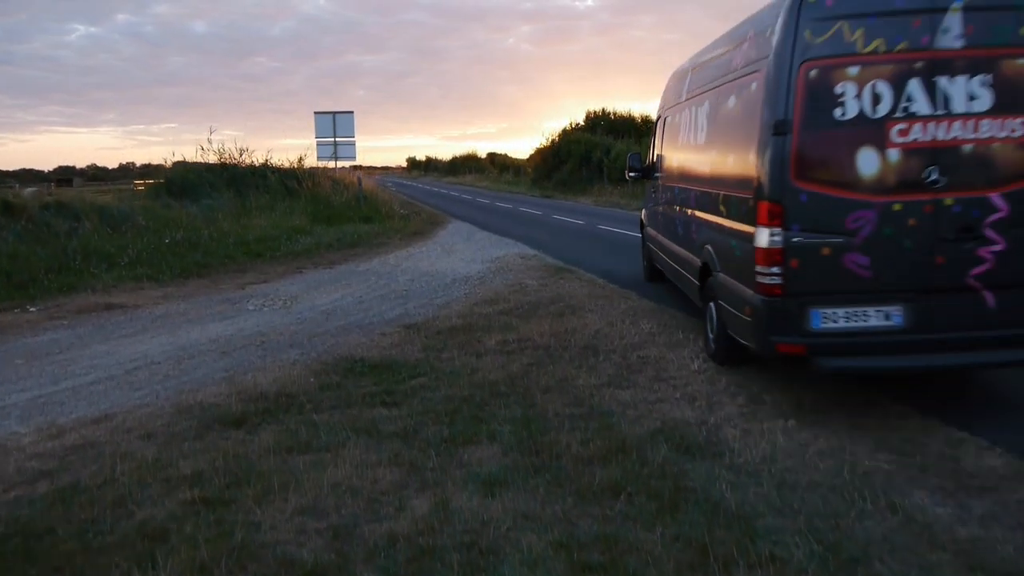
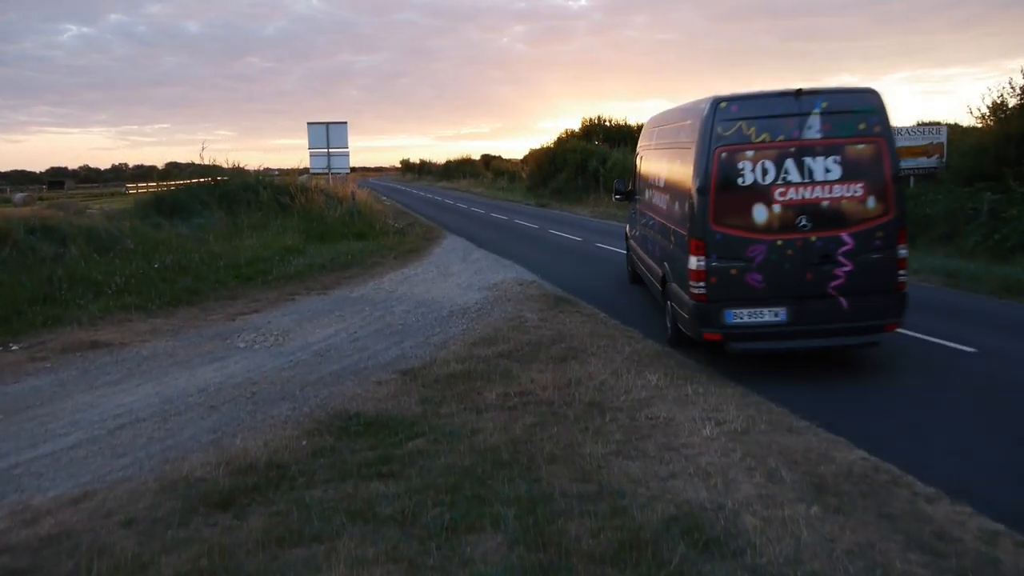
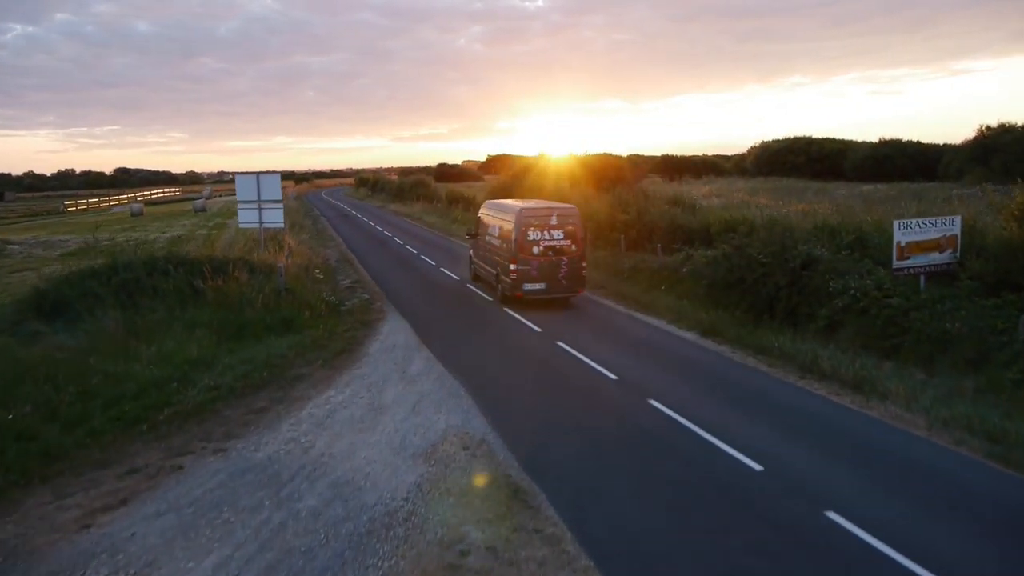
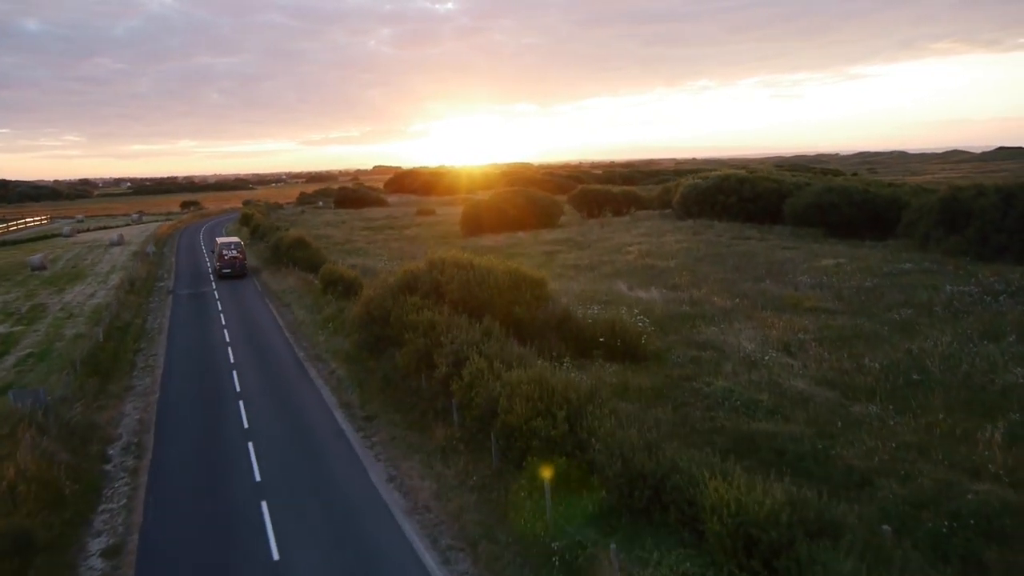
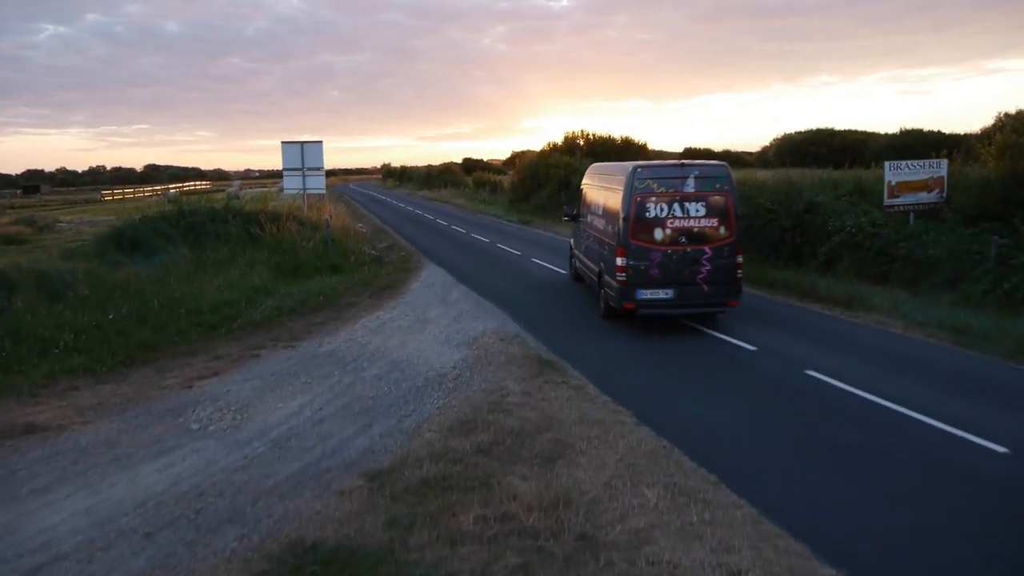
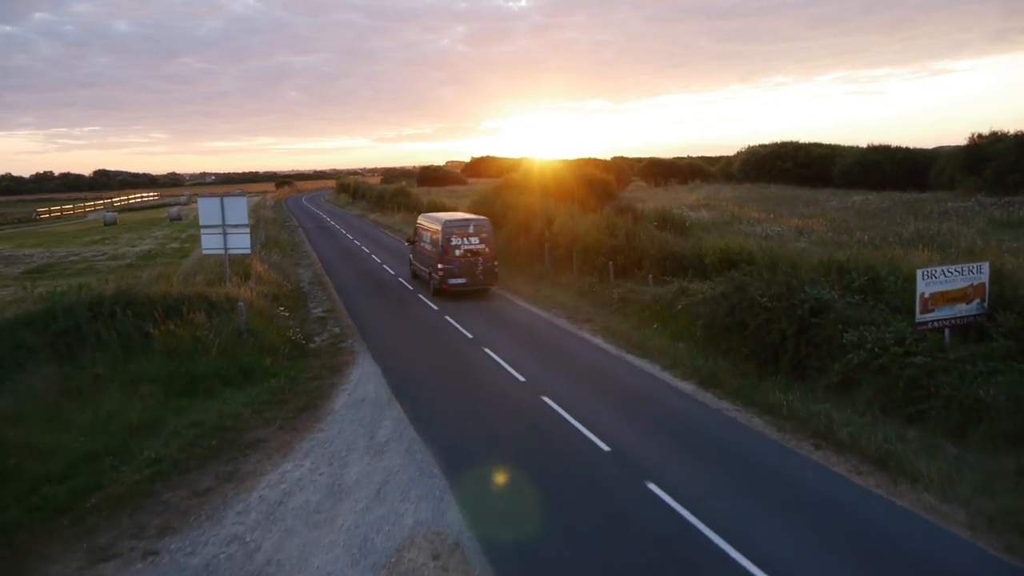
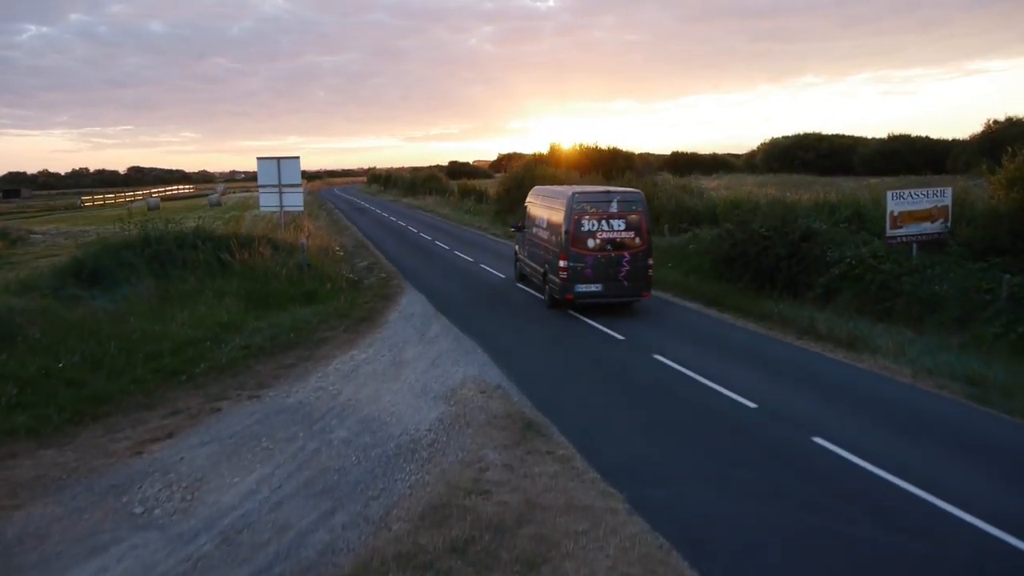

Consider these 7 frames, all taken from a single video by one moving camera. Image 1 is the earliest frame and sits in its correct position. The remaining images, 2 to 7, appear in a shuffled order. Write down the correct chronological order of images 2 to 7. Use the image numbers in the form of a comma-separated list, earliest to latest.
2, 5, 7, 3, 6, 4
